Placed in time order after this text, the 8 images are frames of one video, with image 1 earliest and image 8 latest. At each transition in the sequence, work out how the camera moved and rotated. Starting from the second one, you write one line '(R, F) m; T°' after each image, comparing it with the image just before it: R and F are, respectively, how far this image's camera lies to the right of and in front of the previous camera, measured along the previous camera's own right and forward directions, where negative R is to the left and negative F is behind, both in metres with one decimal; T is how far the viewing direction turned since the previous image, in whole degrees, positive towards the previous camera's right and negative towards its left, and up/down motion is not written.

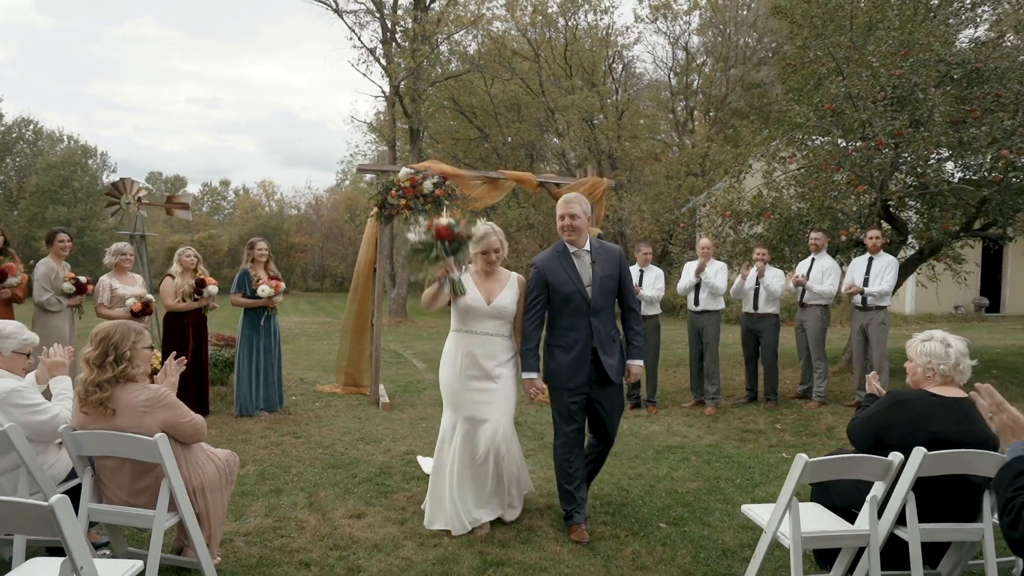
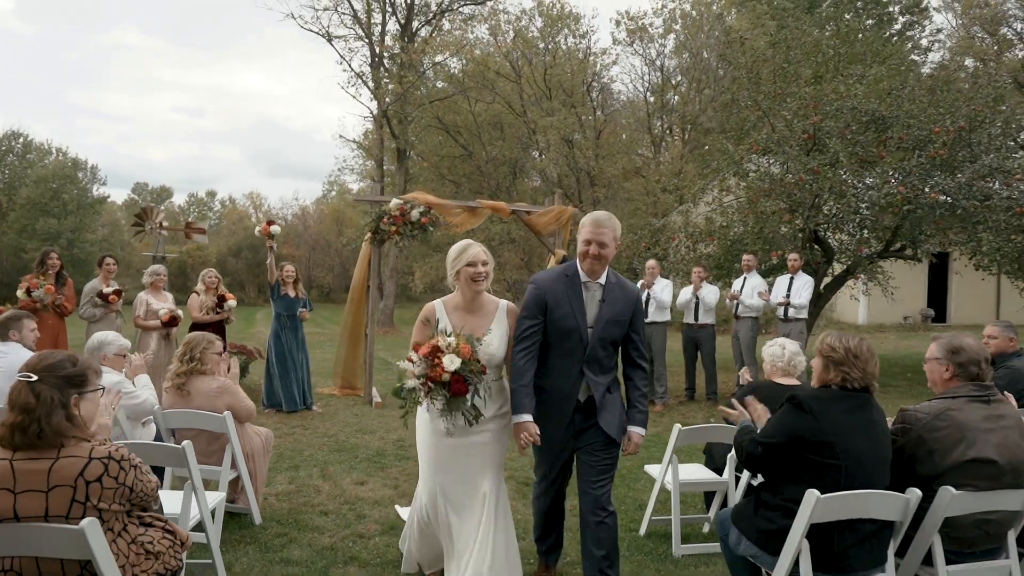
(+0.1, -1.4) m; +1°
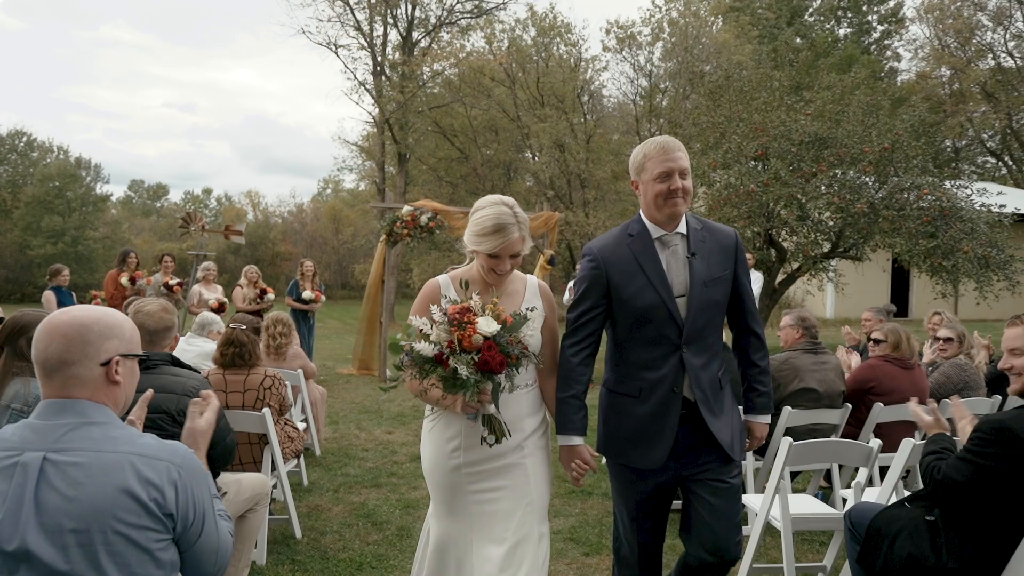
(0.0, -1.7) m; 0°
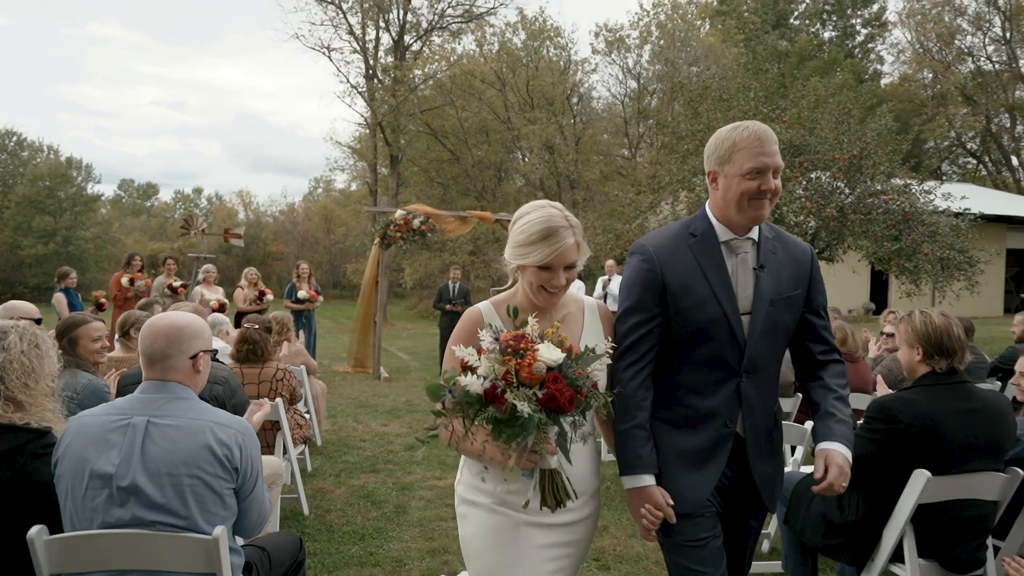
(0.0, -0.5) m; +1°
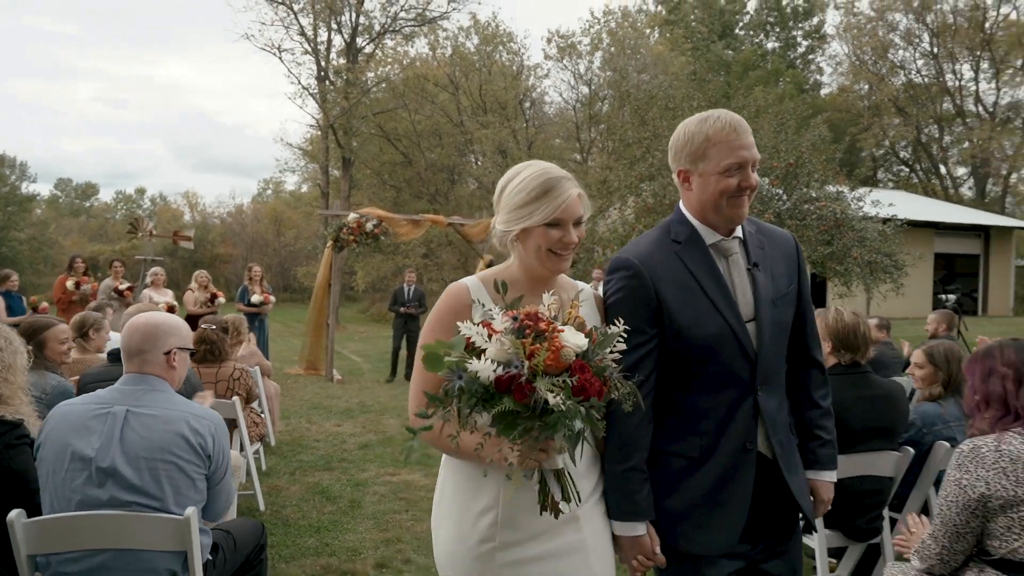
(0.0, -0.2) m; +3°
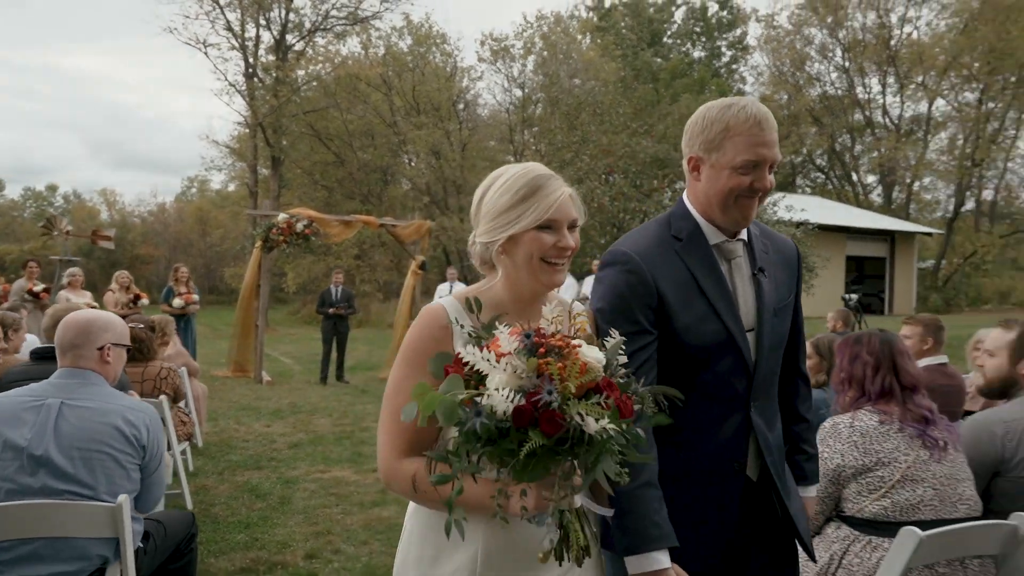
(0.0, -0.2) m; +5°
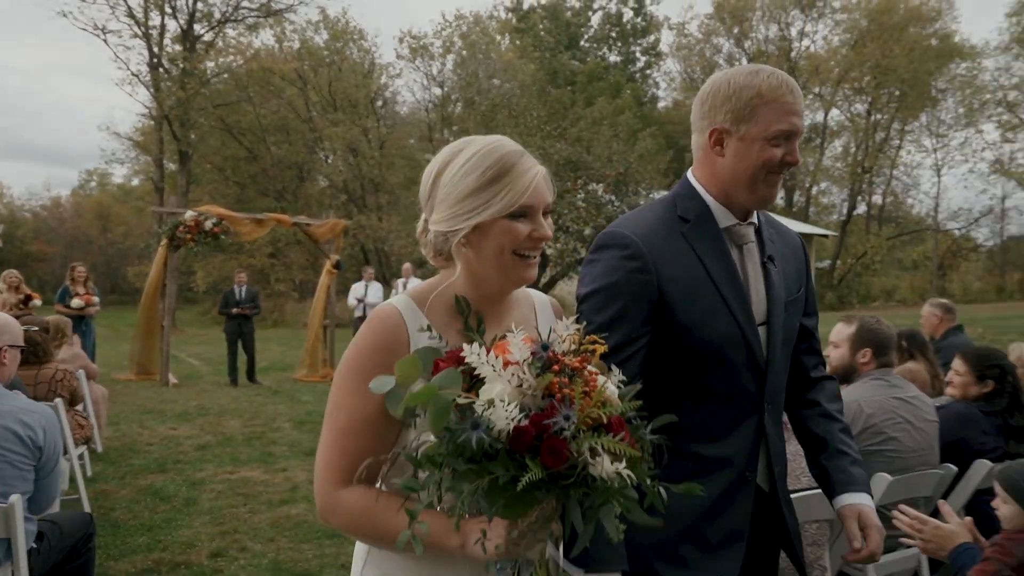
(+0.1, -0.1) m; +6°
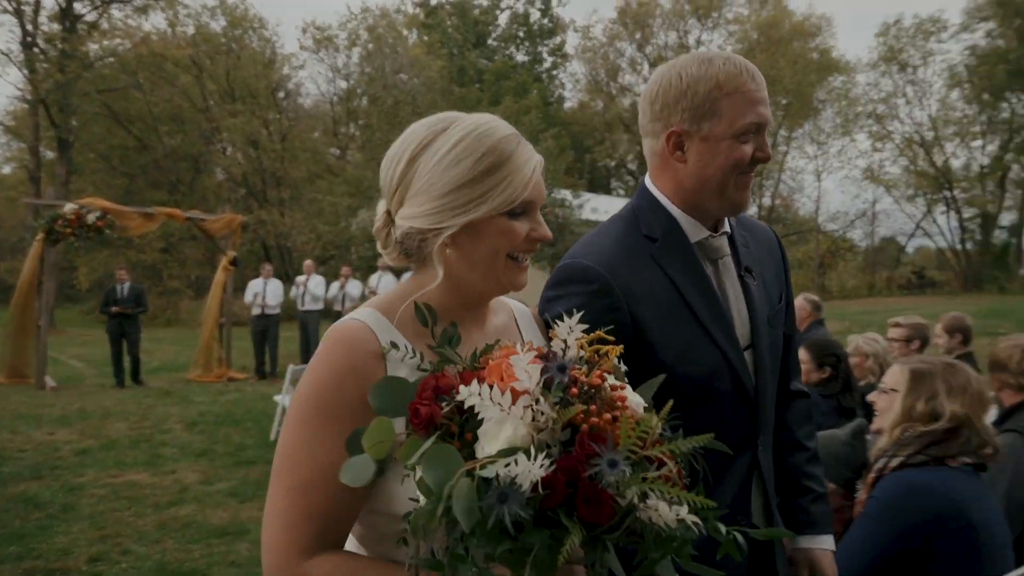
(0.0, 0.0) m; +7°
